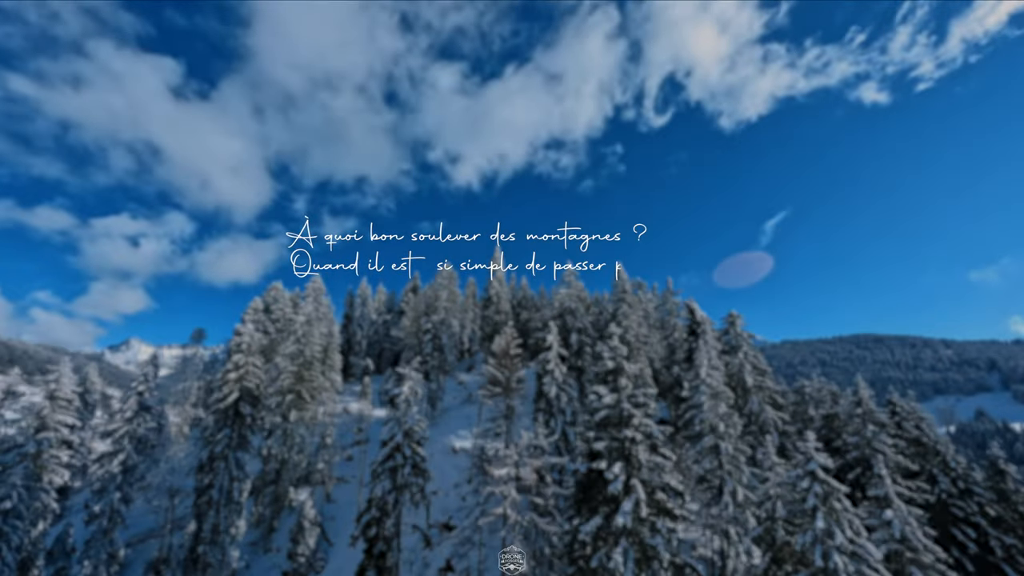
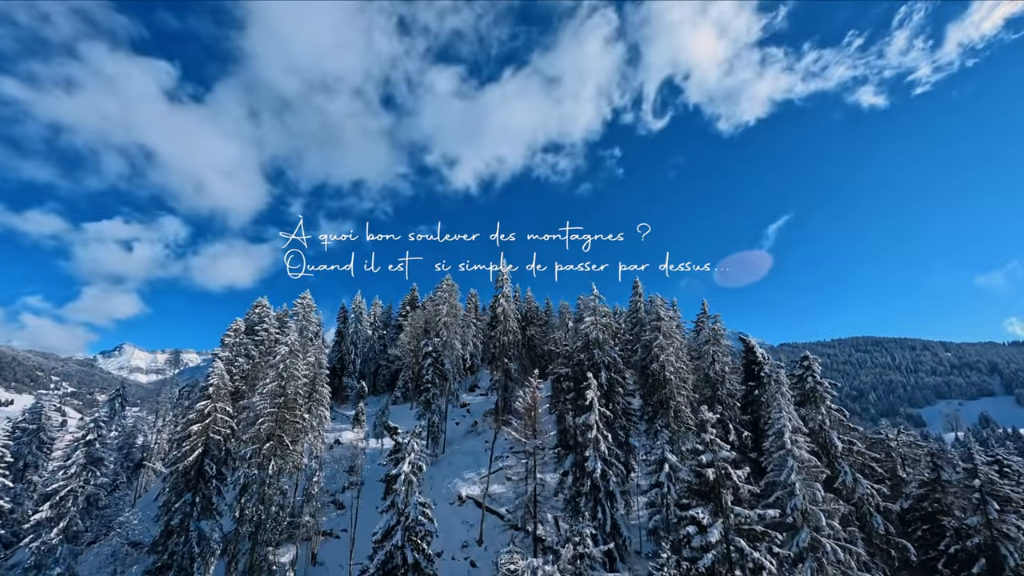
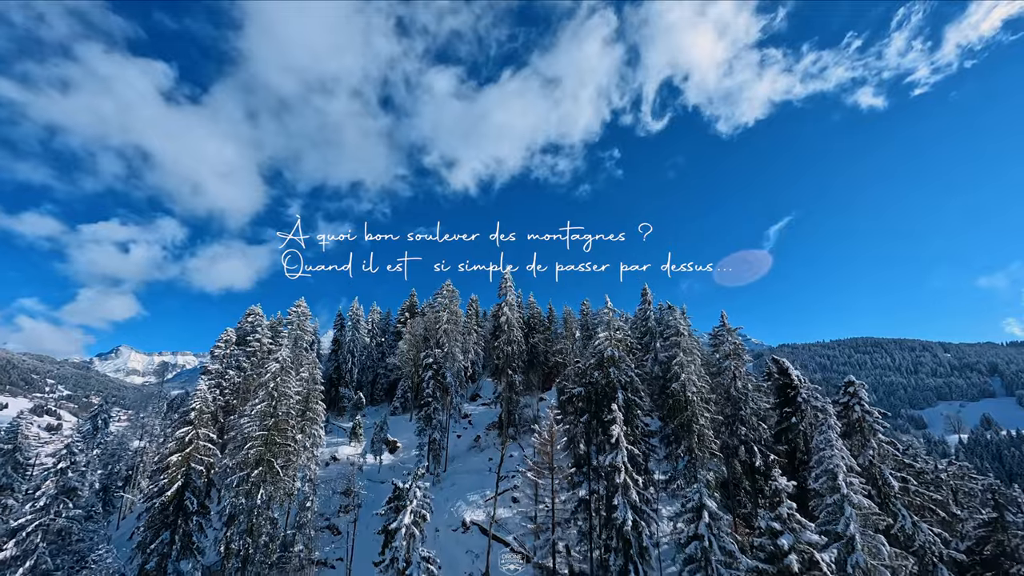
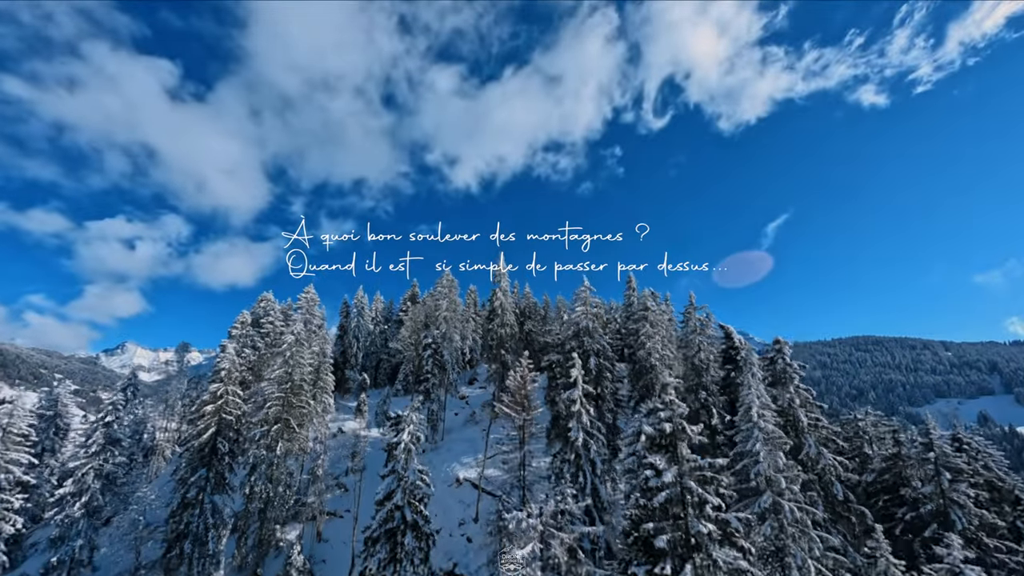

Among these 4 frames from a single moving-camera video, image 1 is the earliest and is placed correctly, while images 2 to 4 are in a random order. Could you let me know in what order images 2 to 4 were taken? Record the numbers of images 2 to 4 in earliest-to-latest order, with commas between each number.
4, 2, 3
